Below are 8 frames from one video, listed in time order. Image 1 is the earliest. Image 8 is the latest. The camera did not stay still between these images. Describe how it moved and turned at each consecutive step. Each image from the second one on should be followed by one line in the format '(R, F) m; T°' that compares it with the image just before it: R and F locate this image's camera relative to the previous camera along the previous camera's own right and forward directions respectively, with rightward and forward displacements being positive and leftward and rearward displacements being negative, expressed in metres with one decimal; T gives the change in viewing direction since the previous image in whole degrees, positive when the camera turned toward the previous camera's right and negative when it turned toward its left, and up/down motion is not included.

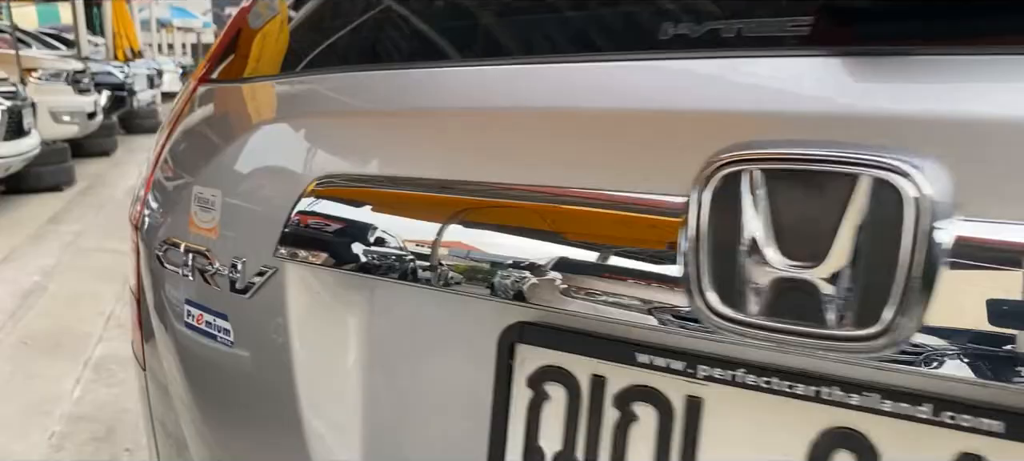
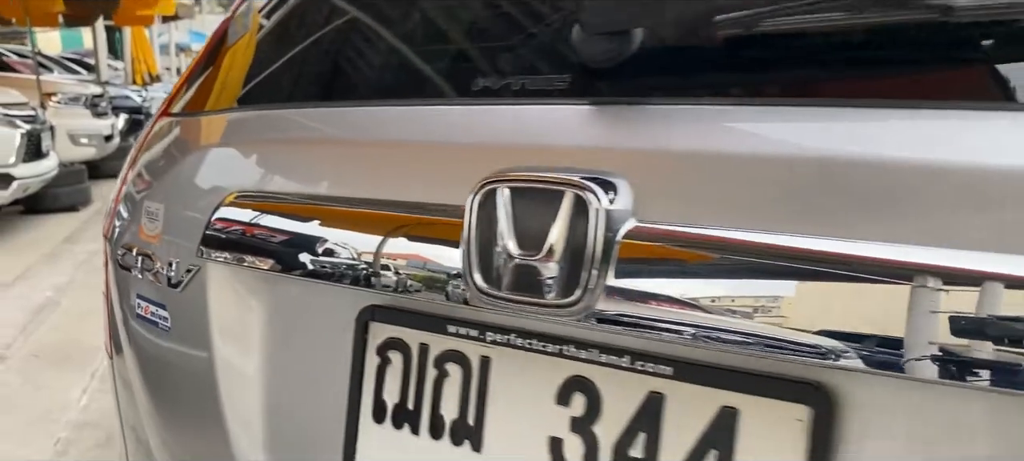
(+0.1, -0.2) m; -1°
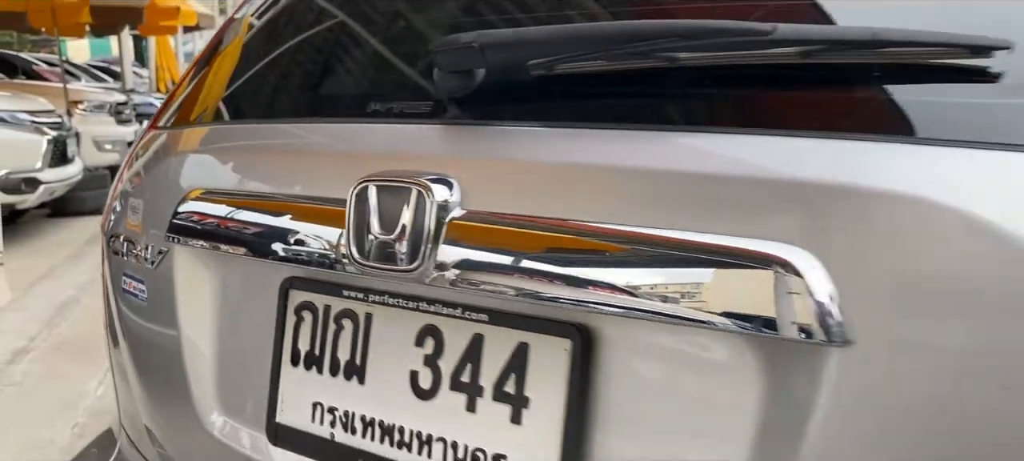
(+0.1, -0.2) m; -1°
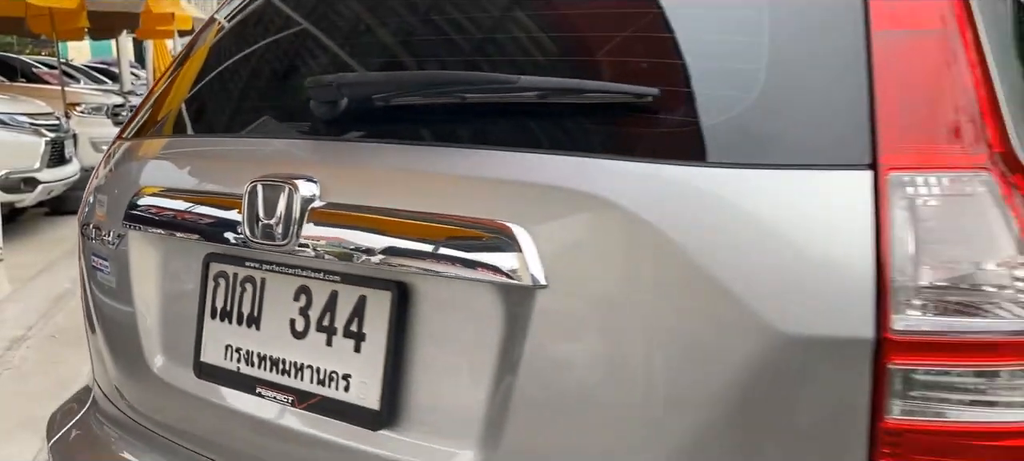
(+0.2, -0.3) m; 0°
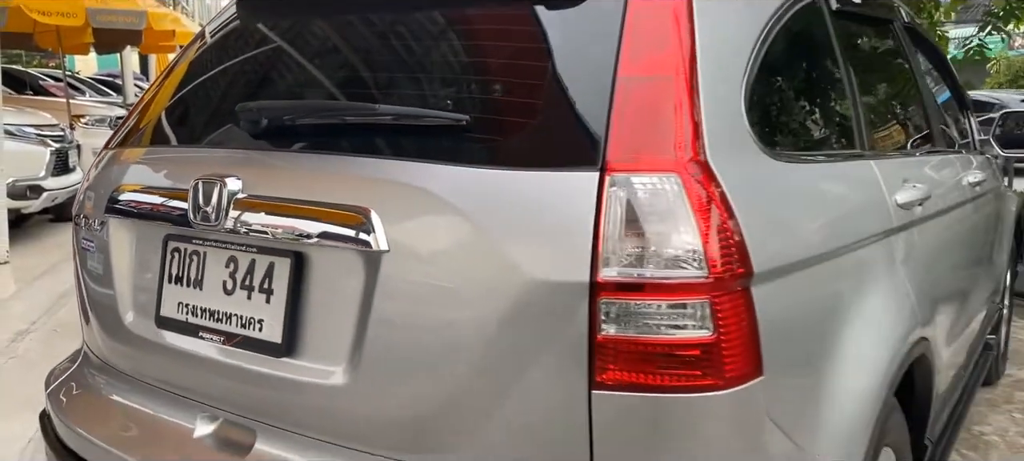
(+0.2, -0.4) m; 0°
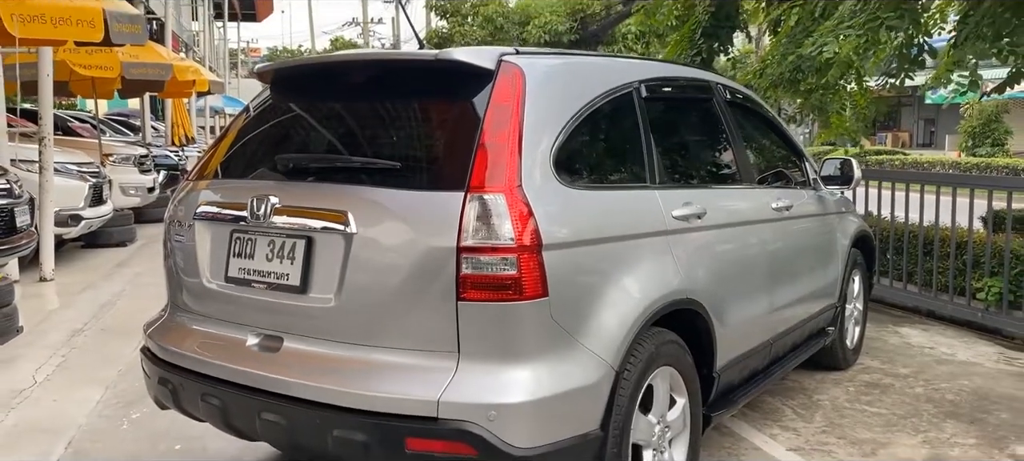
(+0.3, -1.2) m; 0°
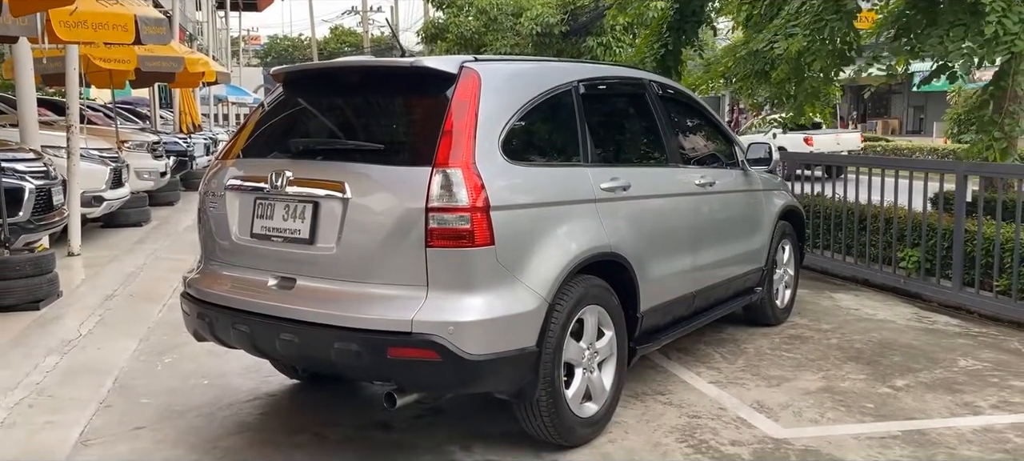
(+0.2, -0.8) m; 0°
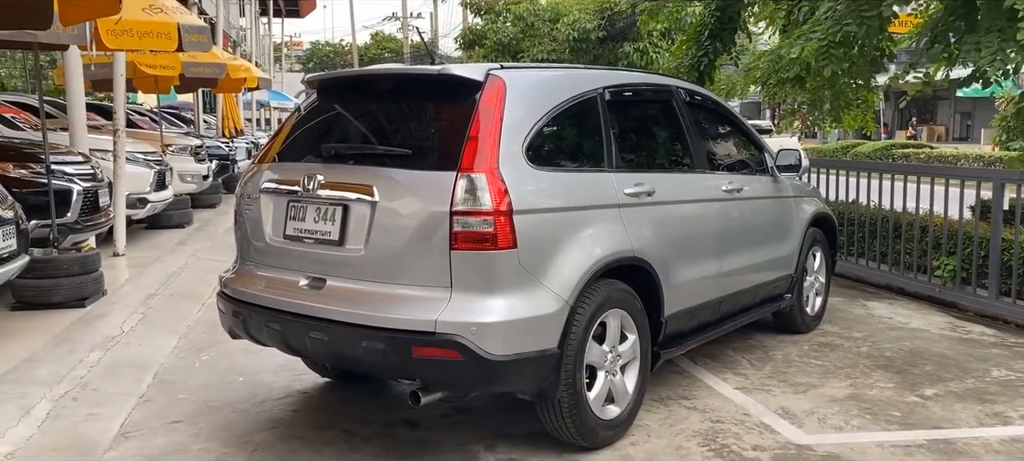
(+0.1, -0.1) m; -3°
